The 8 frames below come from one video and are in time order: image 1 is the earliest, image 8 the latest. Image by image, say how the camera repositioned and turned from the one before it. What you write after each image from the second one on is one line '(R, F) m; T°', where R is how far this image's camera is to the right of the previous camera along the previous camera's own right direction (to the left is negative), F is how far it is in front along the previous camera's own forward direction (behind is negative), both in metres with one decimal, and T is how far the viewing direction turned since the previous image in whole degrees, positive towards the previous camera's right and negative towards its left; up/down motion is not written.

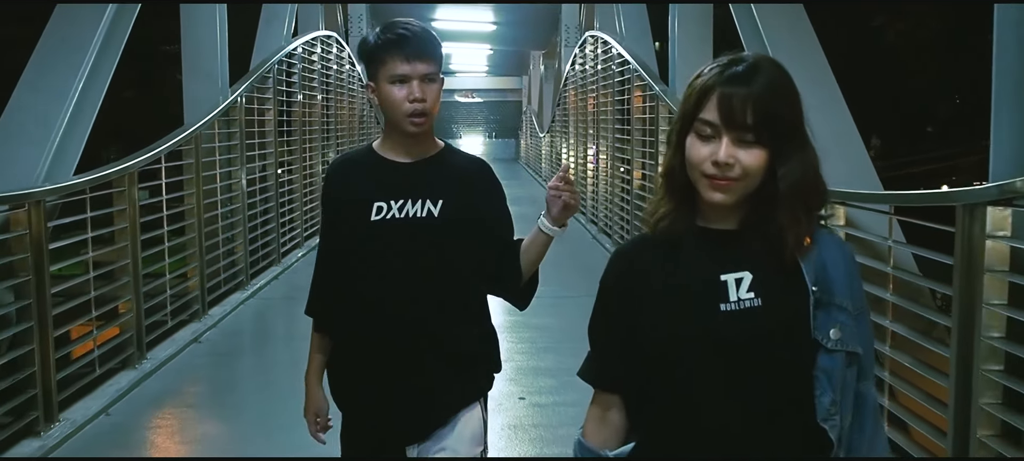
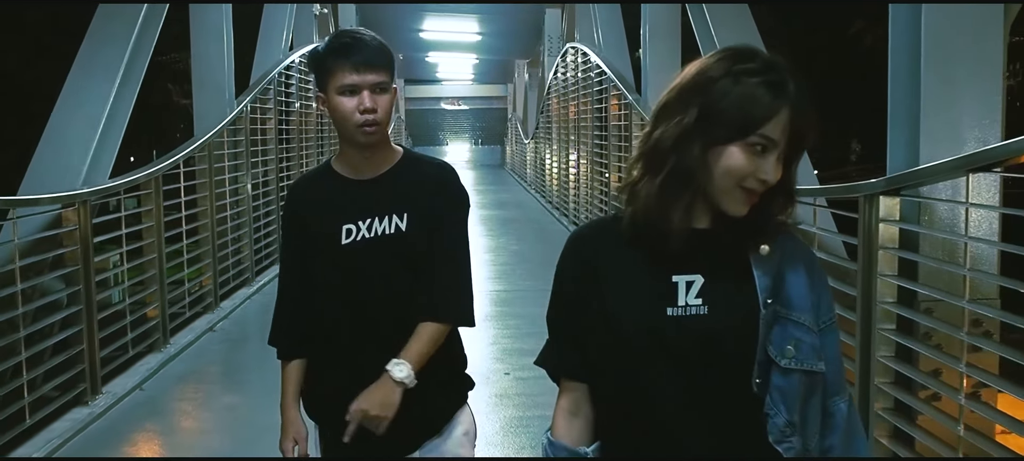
(0.0, -0.5) m; +1°
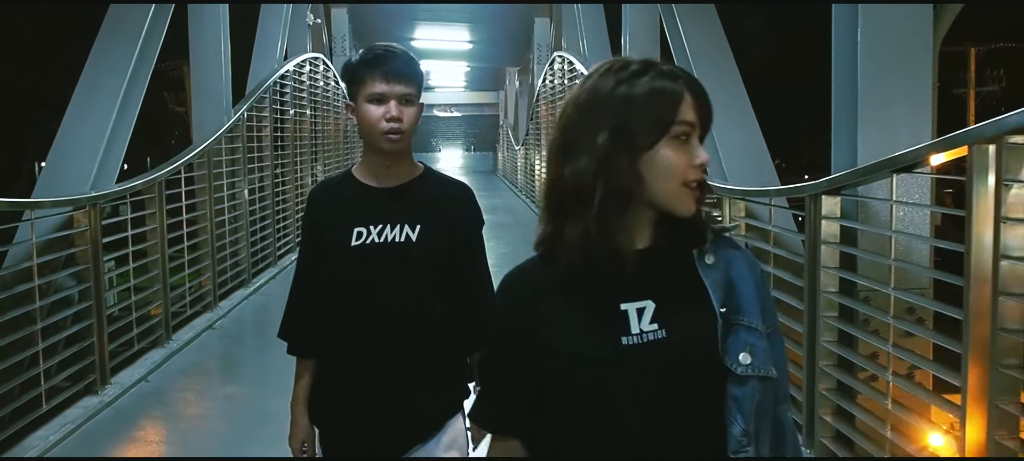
(+0.1, -0.3) m; 0°
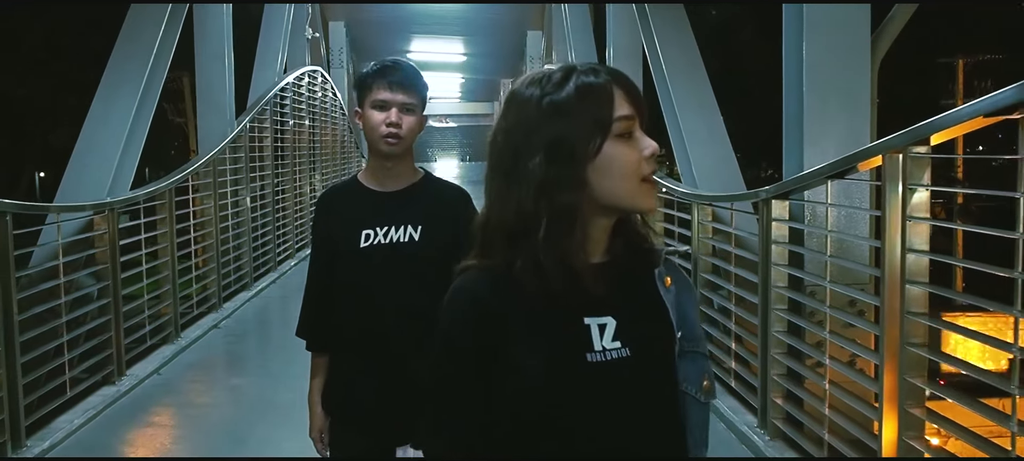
(+0.1, -0.4) m; 0°
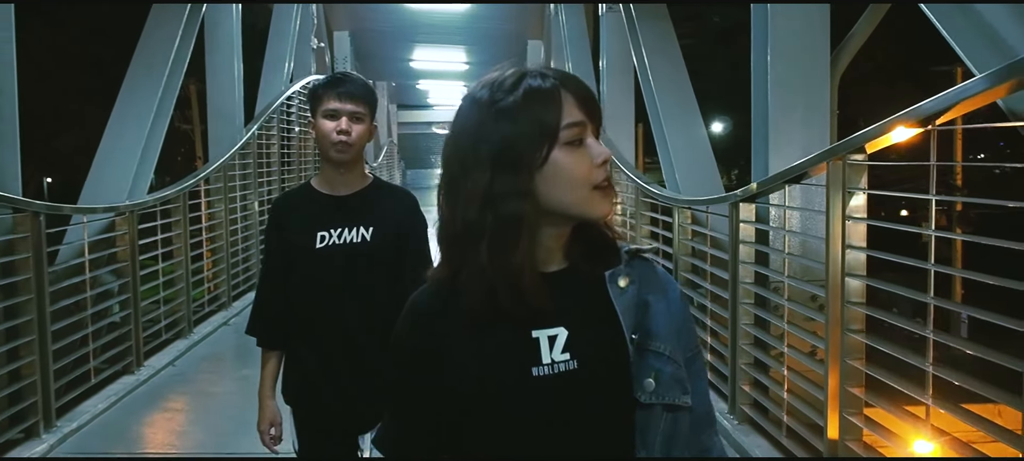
(+0.1, -0.3) m; 0°
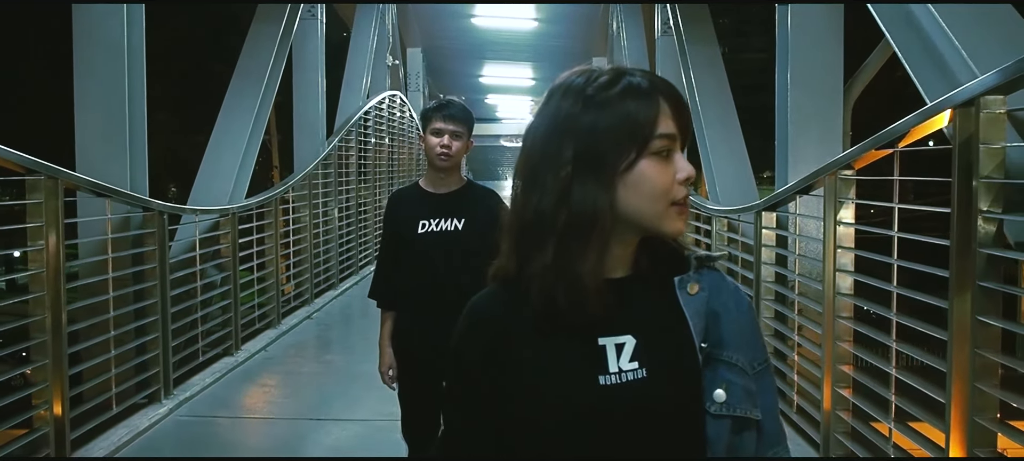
(+0.1, -0.6) m; -4°
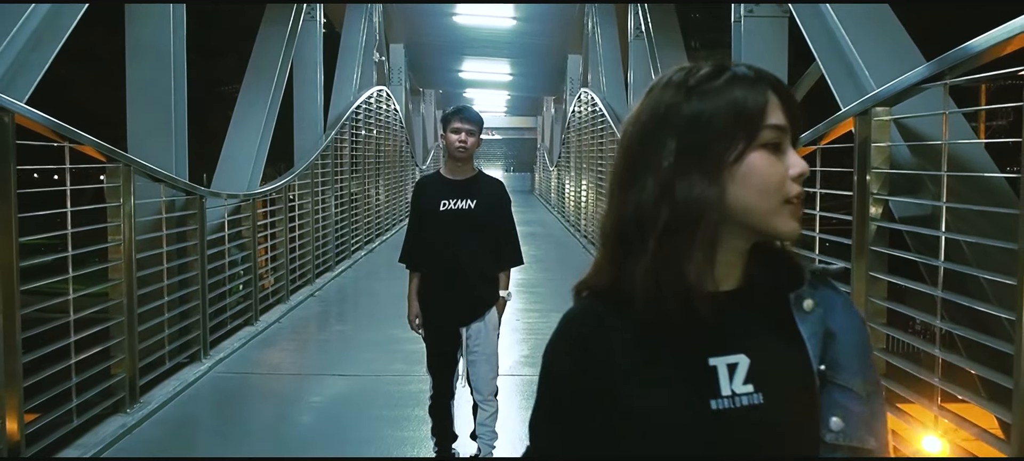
(-0.1, -0.7) m; +2°
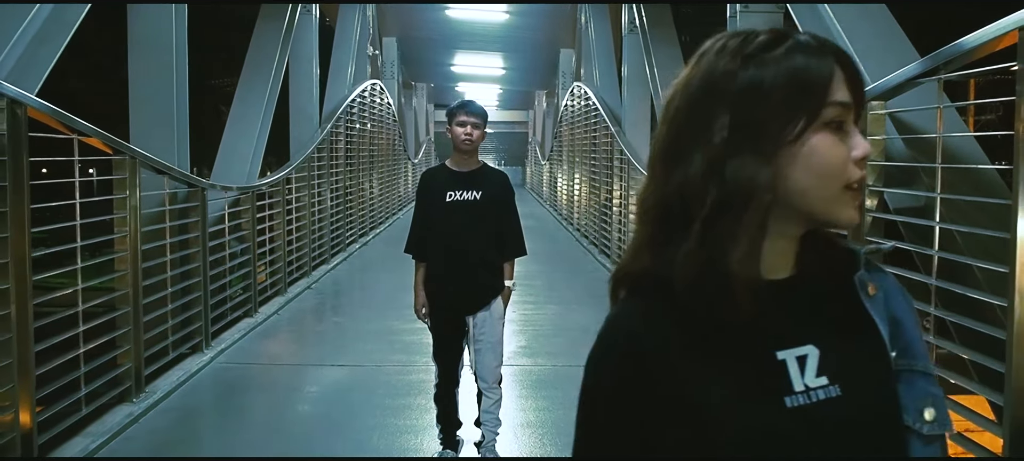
(-0.1, -0.1) m; +1°
